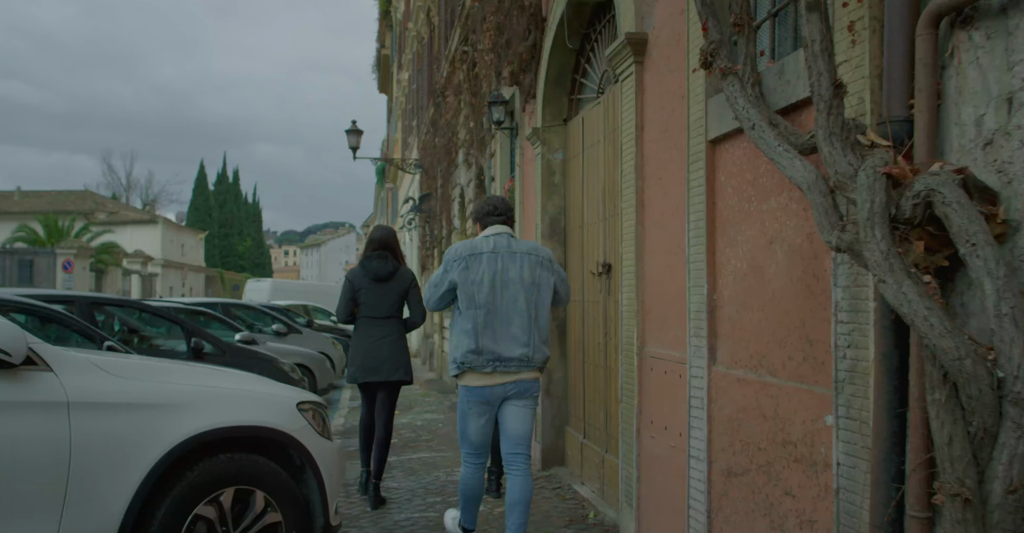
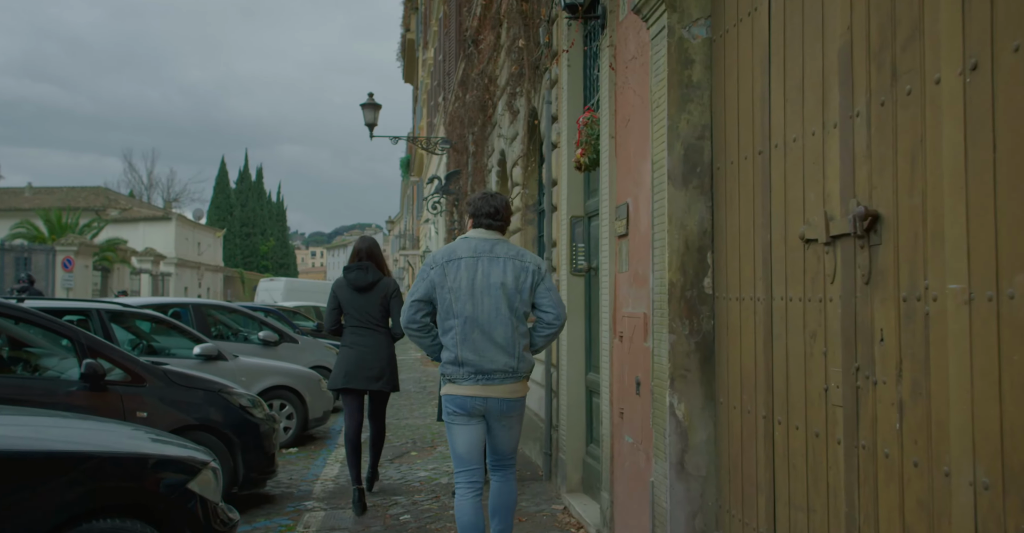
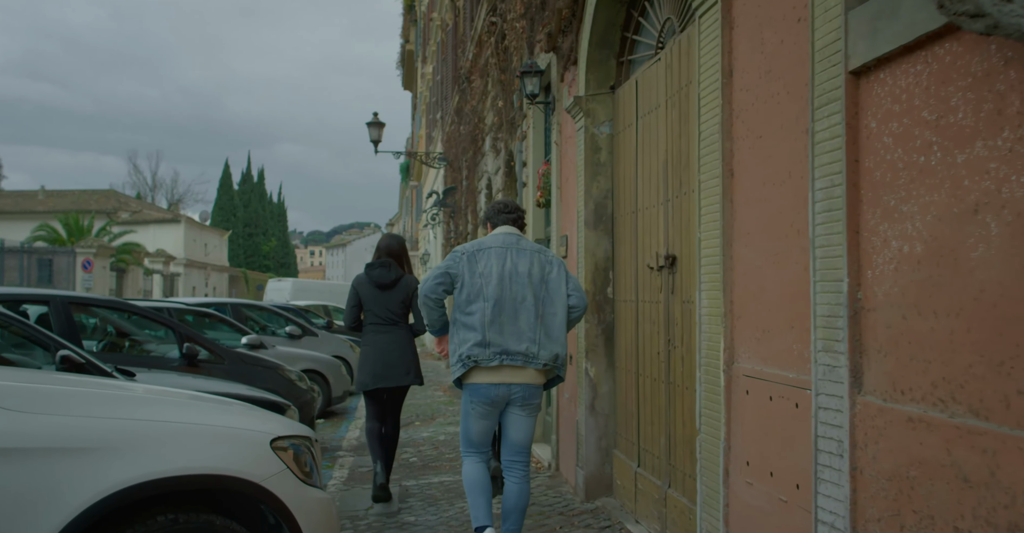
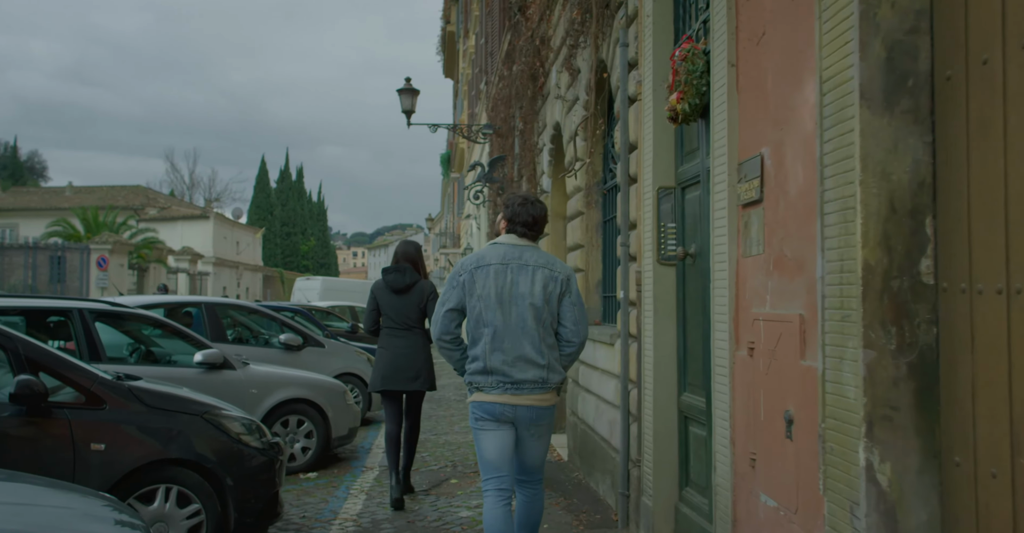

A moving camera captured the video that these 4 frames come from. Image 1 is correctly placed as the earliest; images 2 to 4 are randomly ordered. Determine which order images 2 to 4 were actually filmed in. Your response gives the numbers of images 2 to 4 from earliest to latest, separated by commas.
3, 2, 4
